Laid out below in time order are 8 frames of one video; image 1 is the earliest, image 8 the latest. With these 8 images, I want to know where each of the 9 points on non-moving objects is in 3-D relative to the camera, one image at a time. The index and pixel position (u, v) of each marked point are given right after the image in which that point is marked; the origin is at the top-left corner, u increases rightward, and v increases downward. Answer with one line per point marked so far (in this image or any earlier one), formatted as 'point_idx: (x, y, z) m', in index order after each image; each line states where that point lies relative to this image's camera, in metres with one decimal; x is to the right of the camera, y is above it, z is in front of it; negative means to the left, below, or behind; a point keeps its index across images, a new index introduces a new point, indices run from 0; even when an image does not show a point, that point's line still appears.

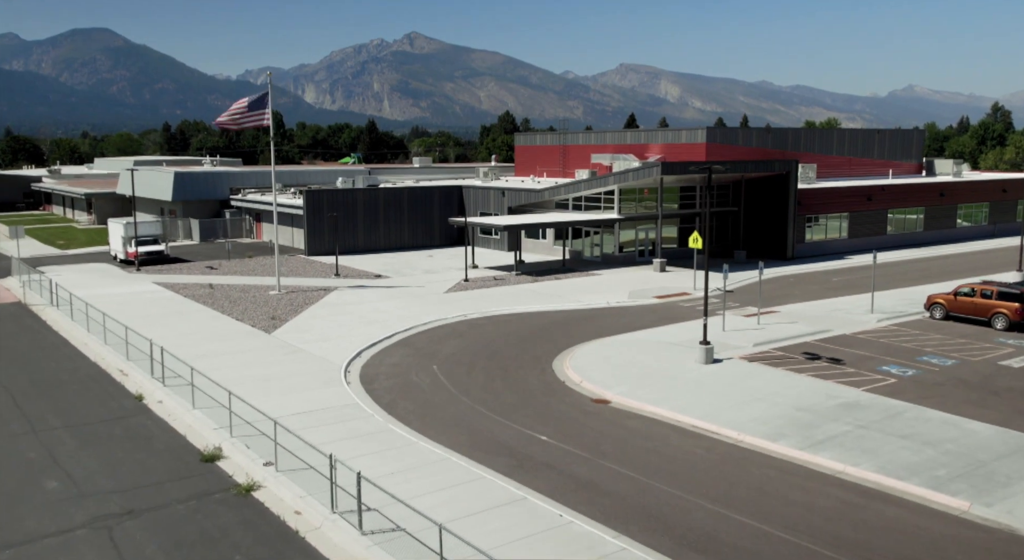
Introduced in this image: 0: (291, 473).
0: (-3.8, -3.3, +15.2) m
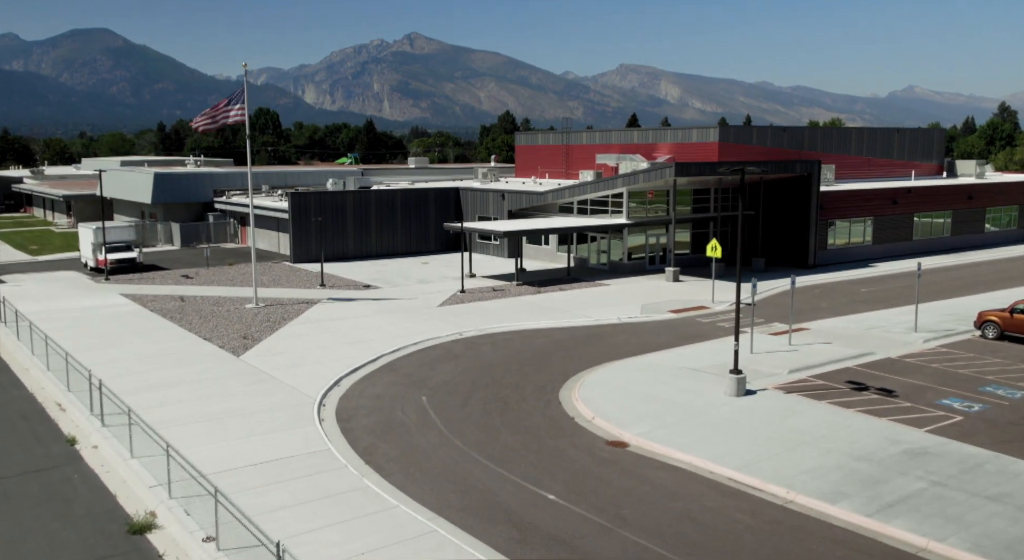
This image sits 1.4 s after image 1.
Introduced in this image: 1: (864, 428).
0: (-3.8, -3.7, +12.1) m
1: (+7.0, -2.9, +17.6) m
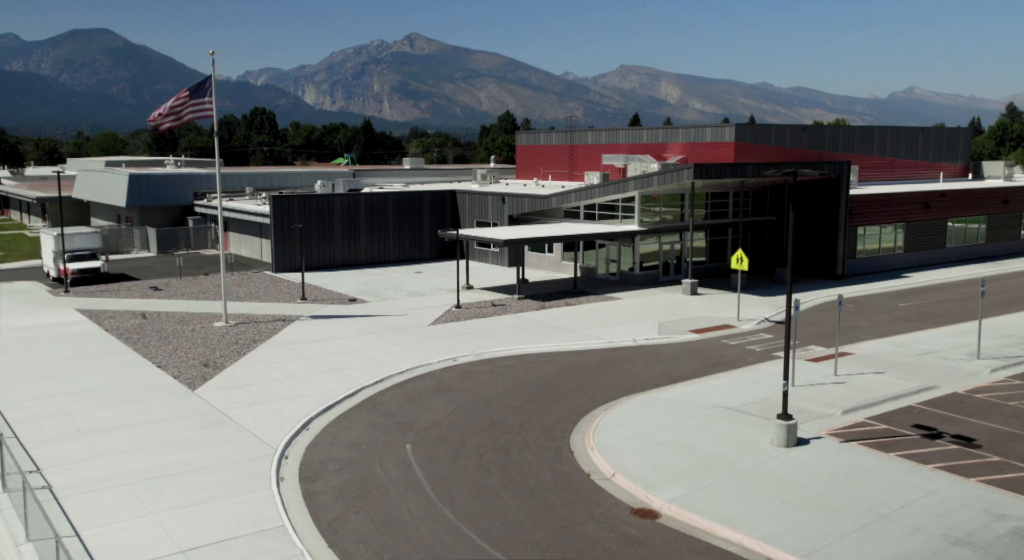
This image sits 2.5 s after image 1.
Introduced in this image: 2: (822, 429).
0: (-3.8, -4.2, +8.6) m
1: (+7.1, -3.4, +14.1) m
2: (+6.1, -2.9, +17.4) m
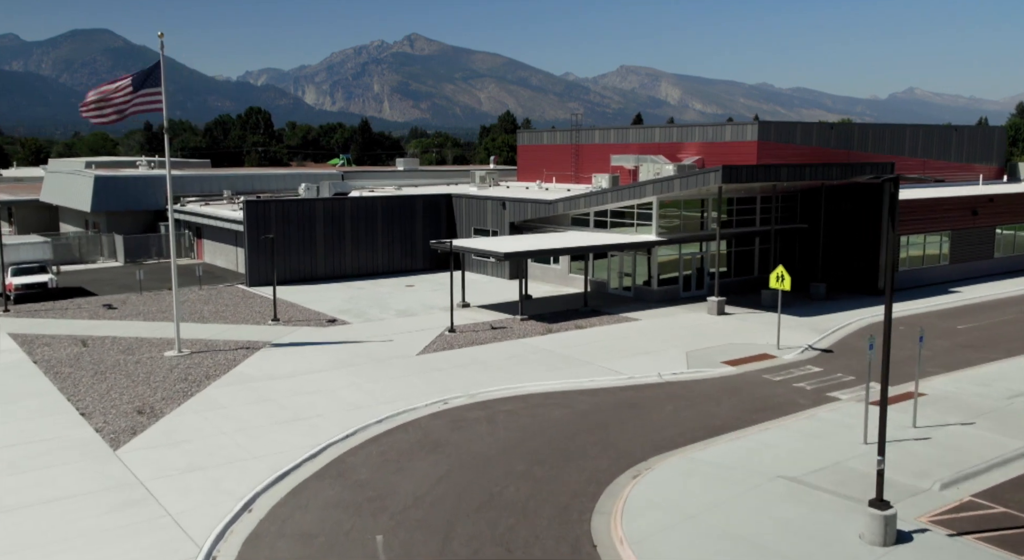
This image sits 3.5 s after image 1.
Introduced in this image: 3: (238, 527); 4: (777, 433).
0: (-3.7, -4.8, +4.5) m
1: (+7.1, -4.0, +10.0) m
2: (+6.2, -3.5, +13.3) m
3: (-4.1, -3.7, +13.2) m
4: (+5.3, -3.1, +17.7) m
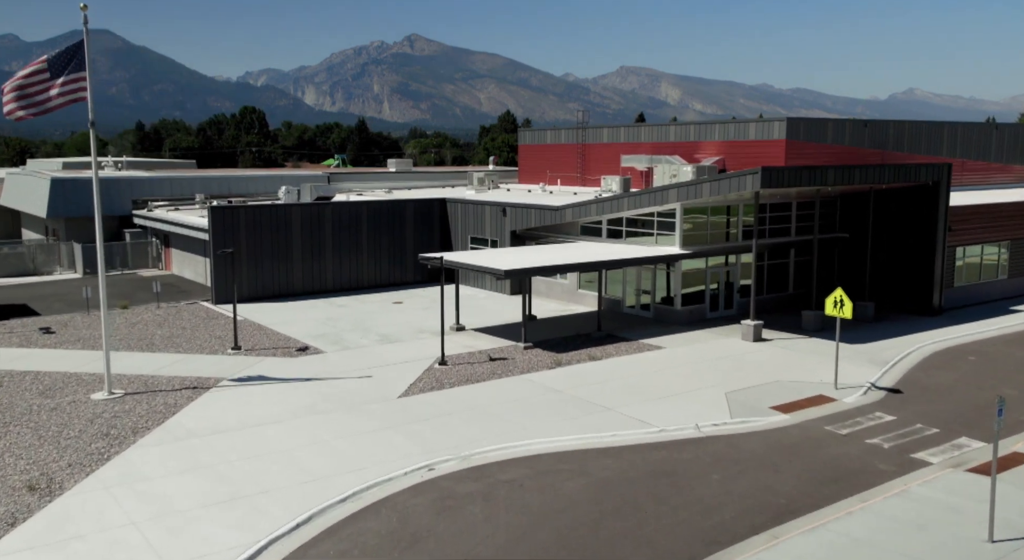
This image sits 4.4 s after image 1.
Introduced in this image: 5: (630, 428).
0: (-3.6, -5.4, +0.3) m
1: (+7.2, -4.6, +5.8) m
2: (+6.2, -4.1, +9.1) m
3: (-4.1, -4.3, +8.9) m
4: (+5.4, -3.6, +13.5) m
5: (+2.4, -3.0, +17.8) m
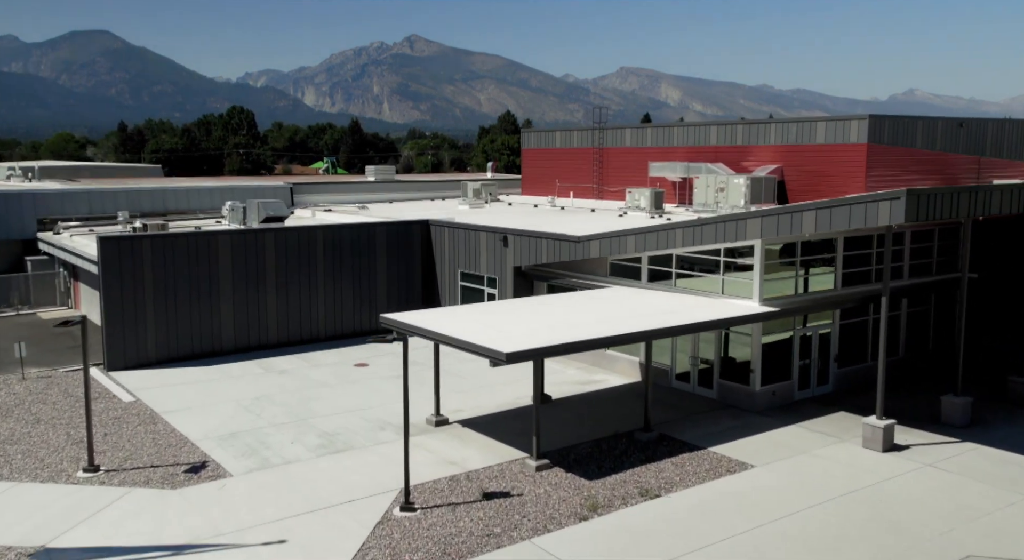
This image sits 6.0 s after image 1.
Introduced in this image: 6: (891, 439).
0: (-3.5, -6.8, -8.4) m
1: (+7.3, -6.1, -2.9) m
2: (+6.4, -5.6, +0.4) m
3: (-3.9, -5.8, +0.3) m
4: (+5.5, -5.1, +4.8) m
5: (+2.5, -4.5, +9.1) m
6: (+7.3, -3.1, +16.9) m
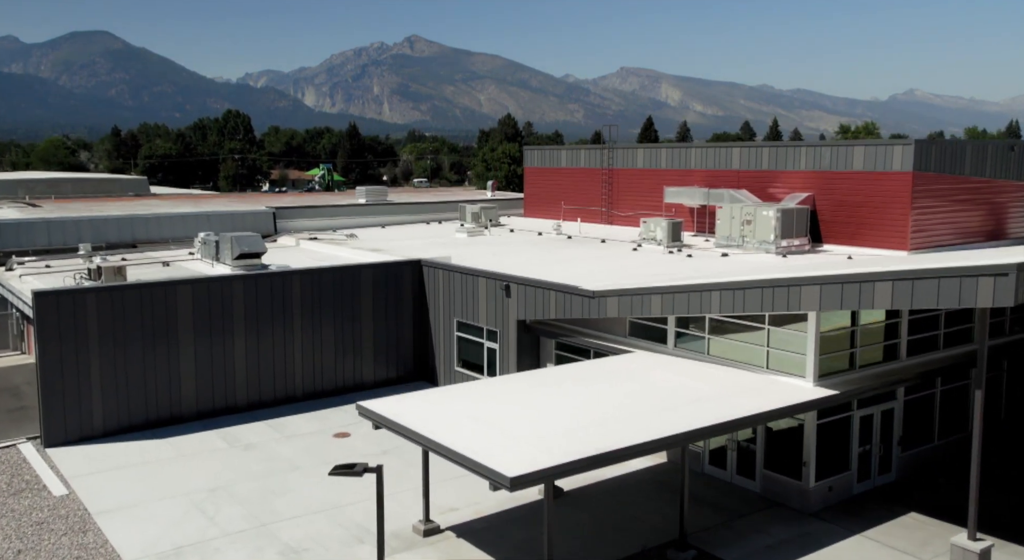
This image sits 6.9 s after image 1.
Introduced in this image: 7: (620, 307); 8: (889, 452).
0: (-3.5, -8.2, -11.7) m
1: (+7.4, -7.4, -6.2) m
2: (+6.4, -7.0, -2.9) m
3: (-3.9, -7.1, -3.0) m
4: (+5.6, -6.5, +1.6) m
5: (+2.6, -5.9, +5.8) m
6: (+7.4, -4.4, +13.7) m
7: (+2.3, -0.6, +19.0) m
8: (+7.5, -3.4, +17.6) m
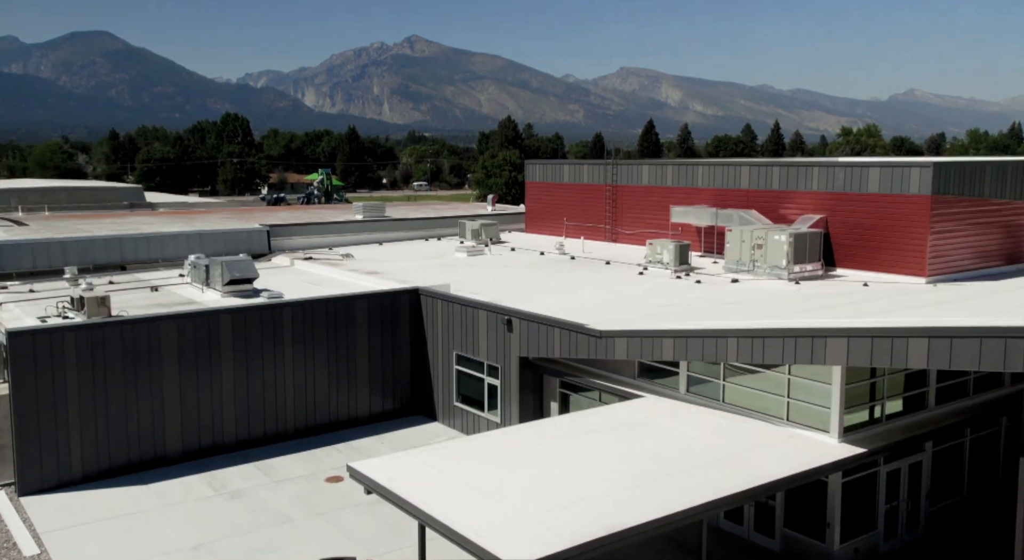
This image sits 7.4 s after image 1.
0: (-3.4, -9.0, -12.8) m
1: (+7.4, -8.3, -7.3) m
2: (+6.5, -7.8, -4.0) m
3: (-3.8, -7.9, -4.1) m
4: (+5.6, -7.3, +0.5) m
5: (+2.6, -6.7, +4.7) m
6: (+7.4, -5.3, +12.6) m
7: (+2.4, -1.4, +17.9) m
8: (+7.6, -4.2, +16.5) m
